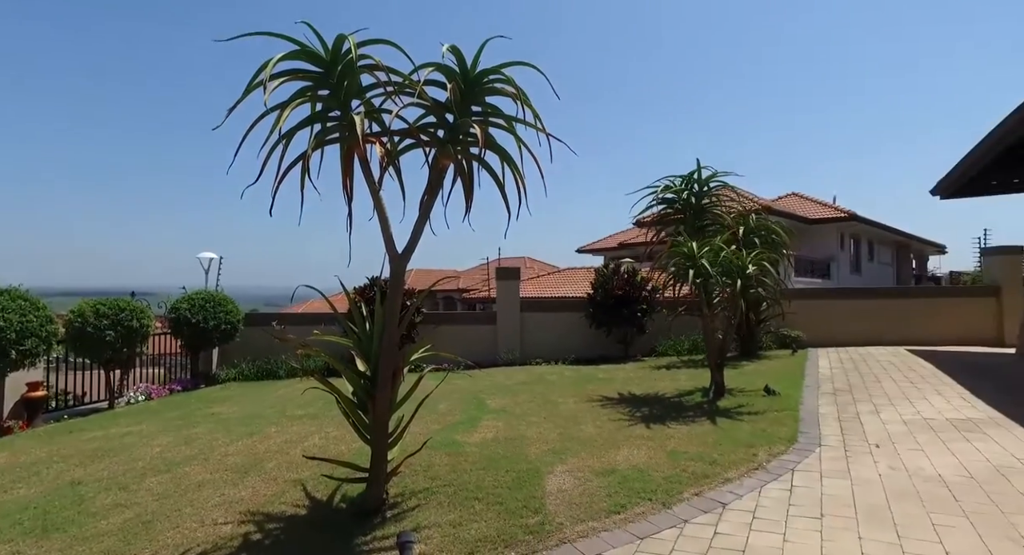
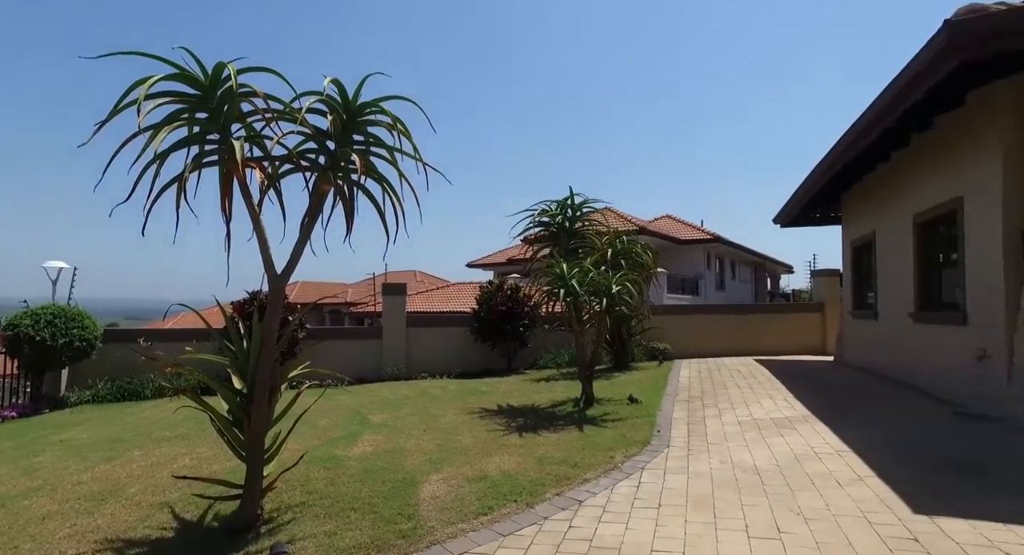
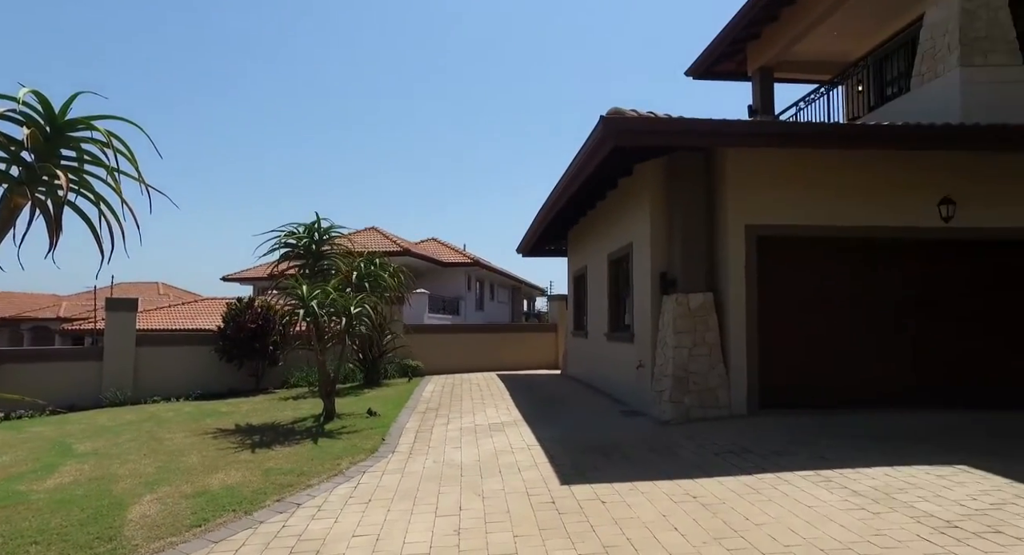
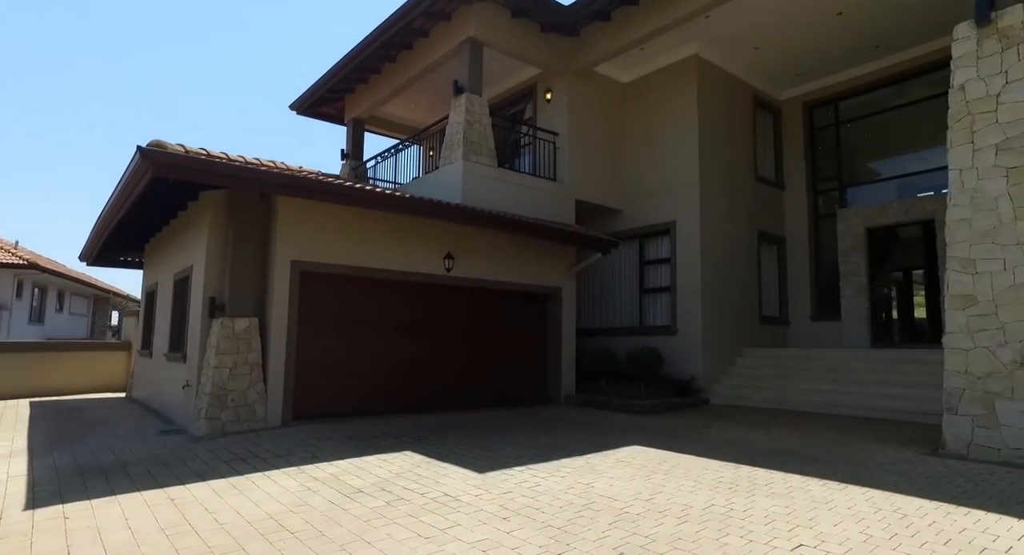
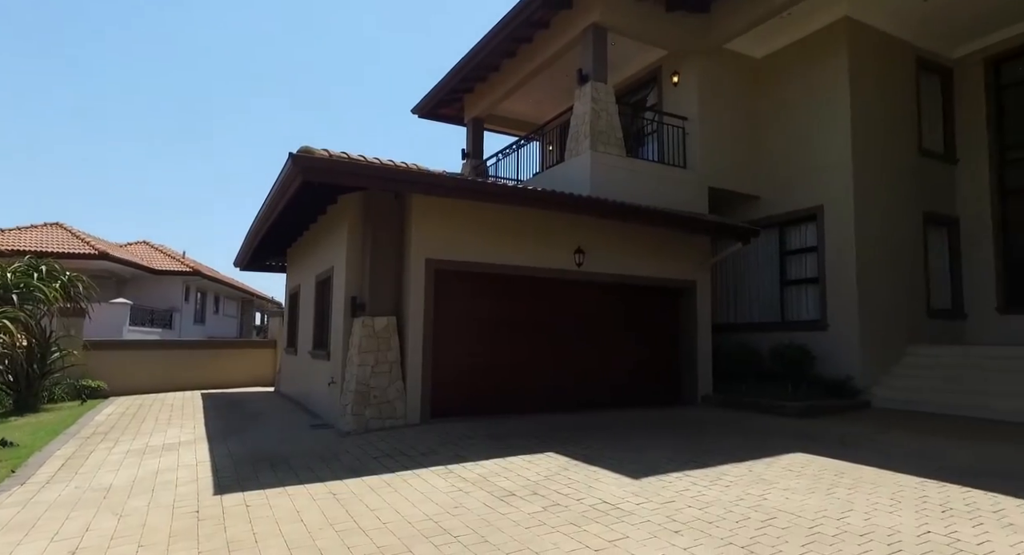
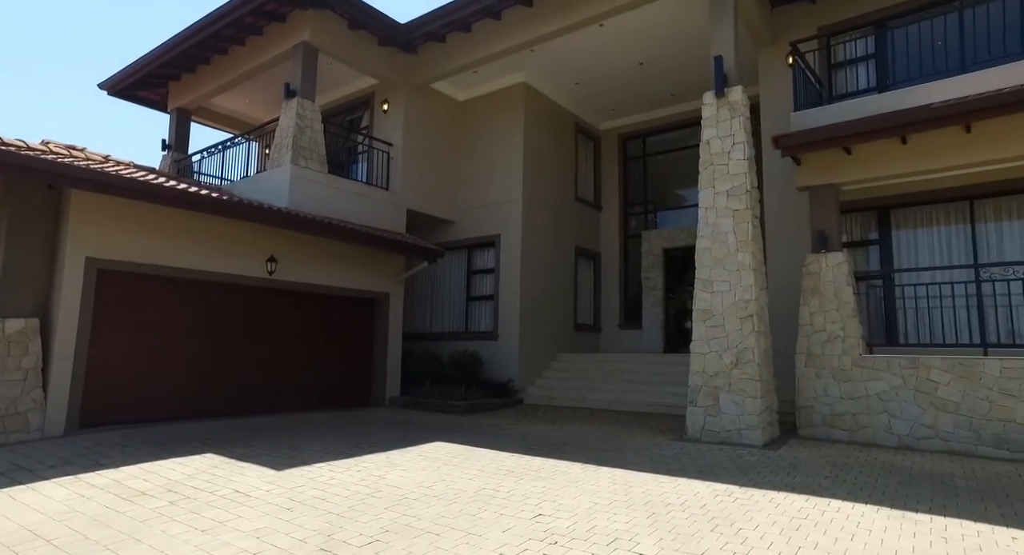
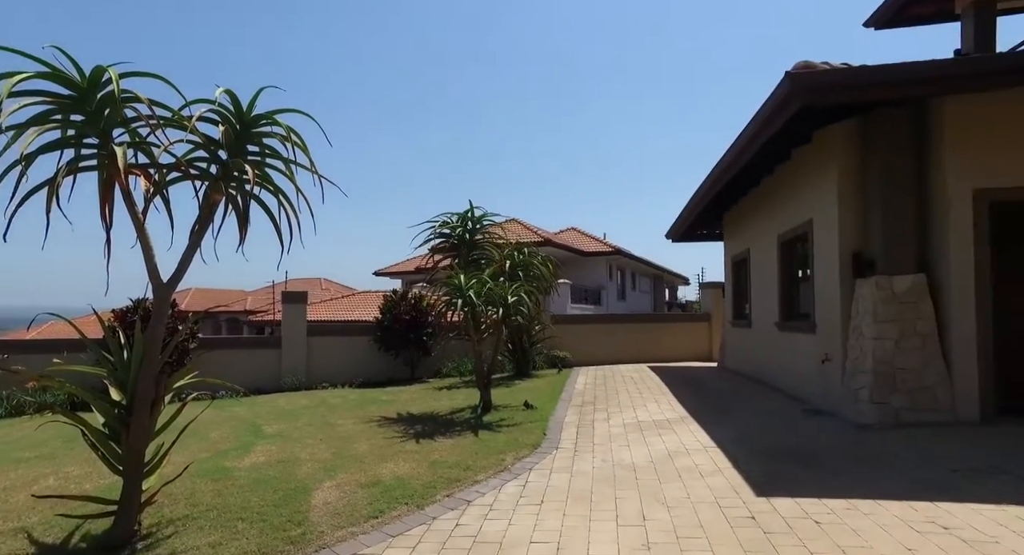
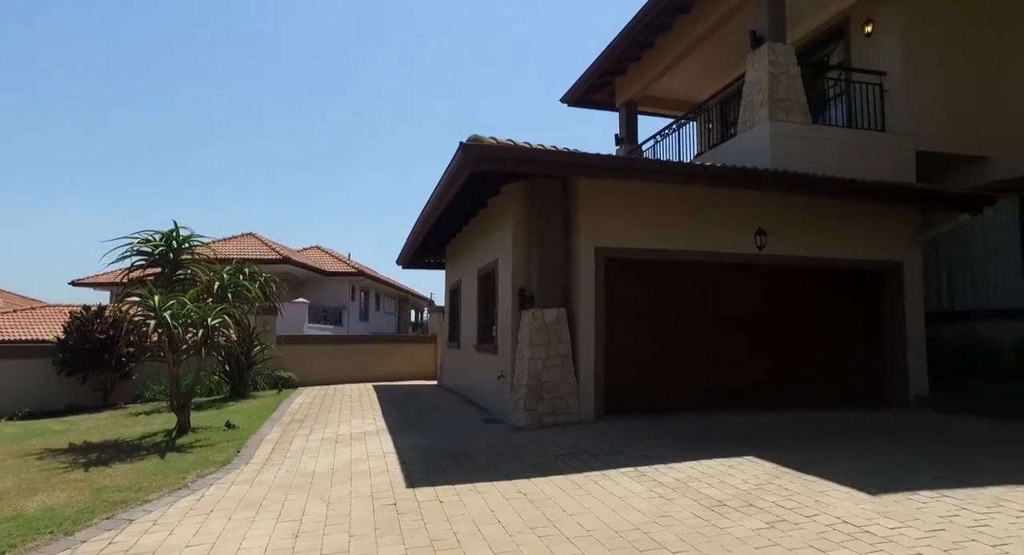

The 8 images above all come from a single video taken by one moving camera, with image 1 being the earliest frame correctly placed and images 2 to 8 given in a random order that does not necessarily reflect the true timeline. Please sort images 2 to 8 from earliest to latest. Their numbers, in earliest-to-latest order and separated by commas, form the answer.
2, 7, 3, 8, 5, 4, 6
